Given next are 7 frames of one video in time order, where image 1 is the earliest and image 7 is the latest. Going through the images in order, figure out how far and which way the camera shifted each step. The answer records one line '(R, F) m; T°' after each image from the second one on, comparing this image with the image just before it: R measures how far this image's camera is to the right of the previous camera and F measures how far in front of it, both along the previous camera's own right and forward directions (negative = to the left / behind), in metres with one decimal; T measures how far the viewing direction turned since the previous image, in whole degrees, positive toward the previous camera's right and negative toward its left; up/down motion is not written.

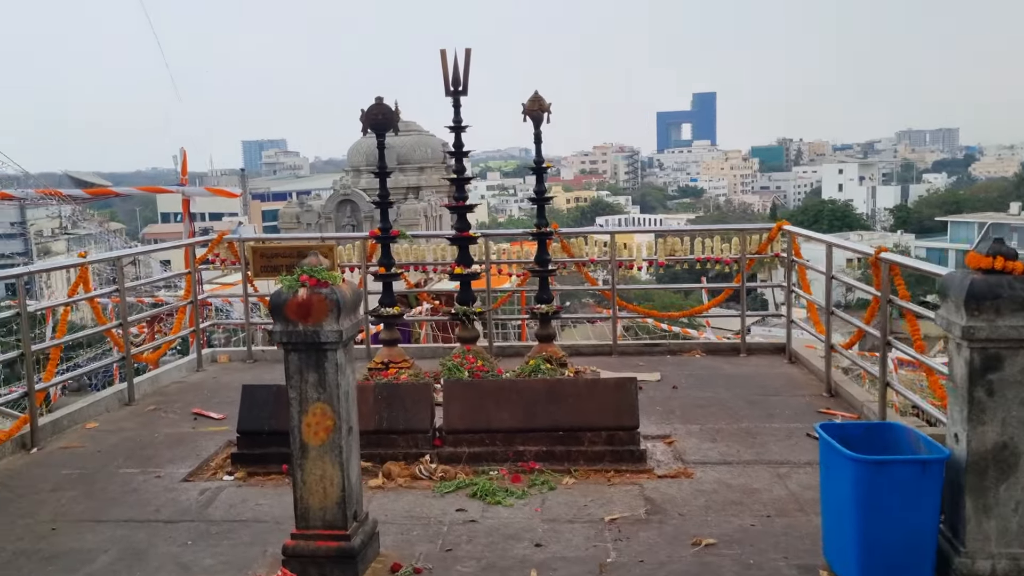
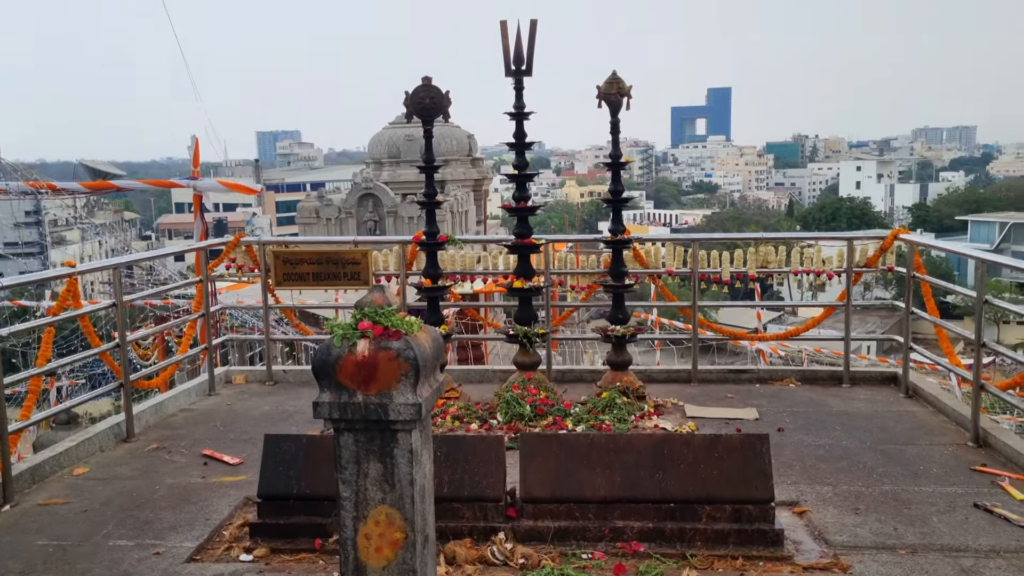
(-0.4, +1.2) m; -1°
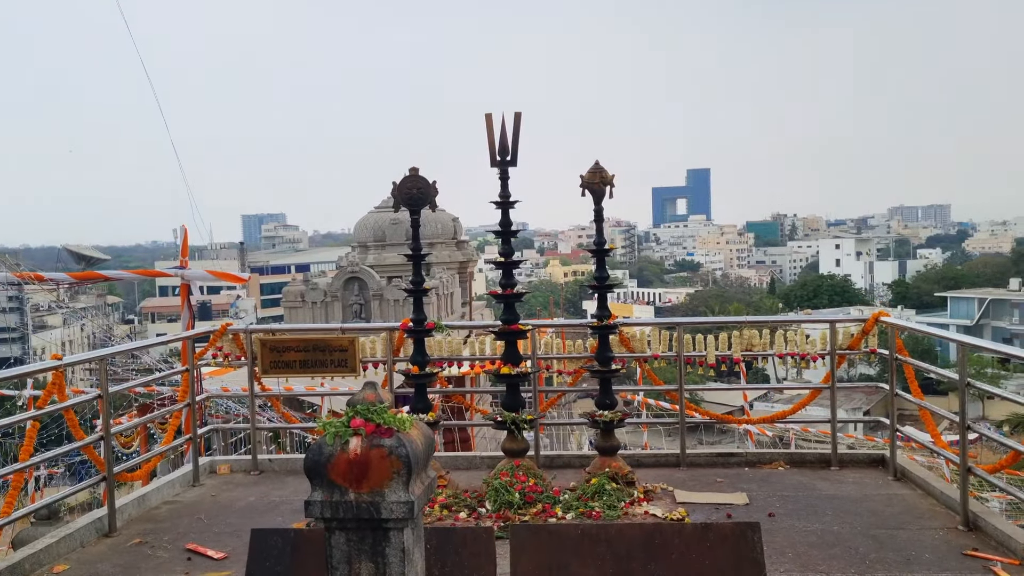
(0.0, -0.1) m; +1°
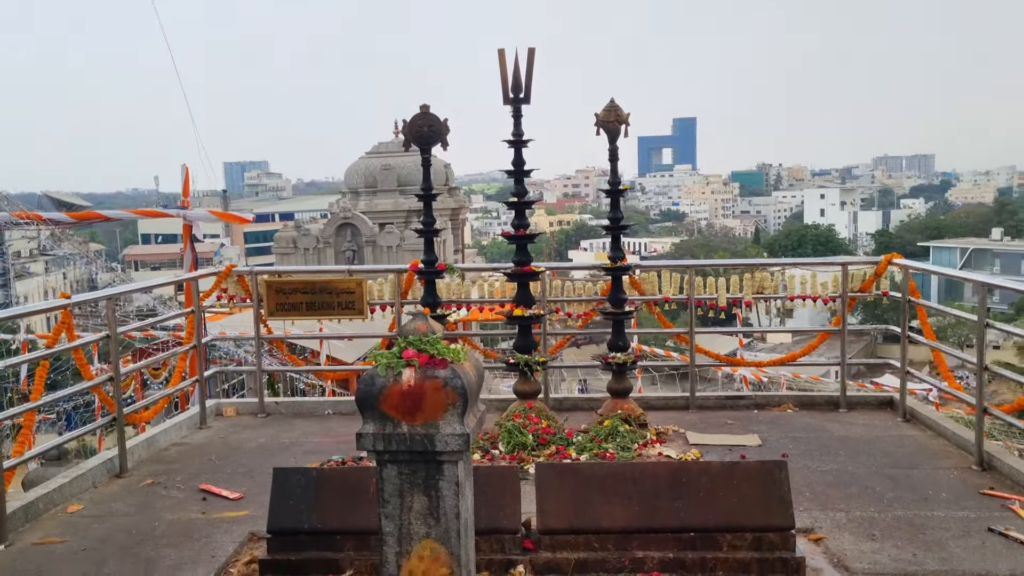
(-0.2, +0.1) m; +1°
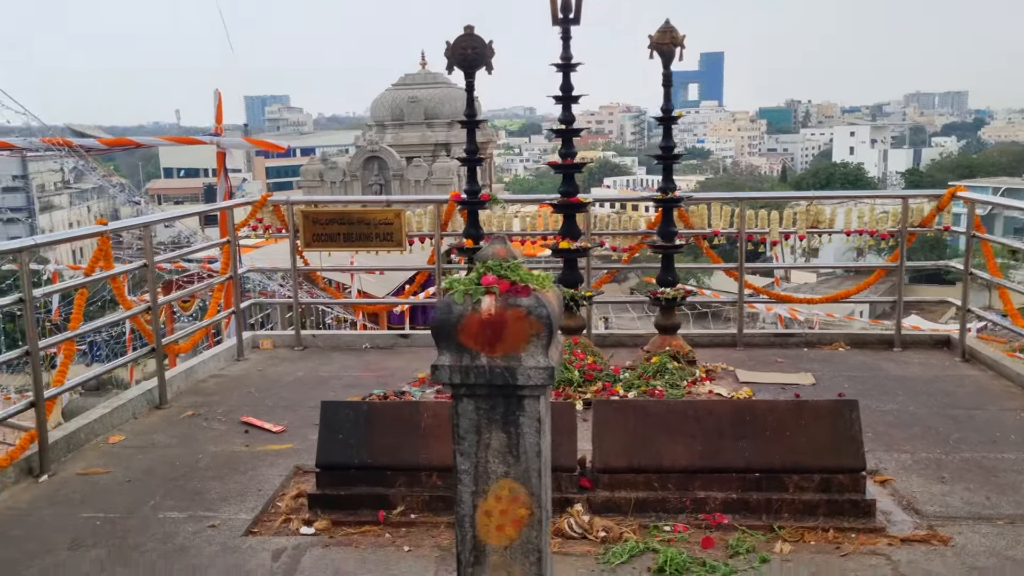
(-0.2, +0.2) m; -1°
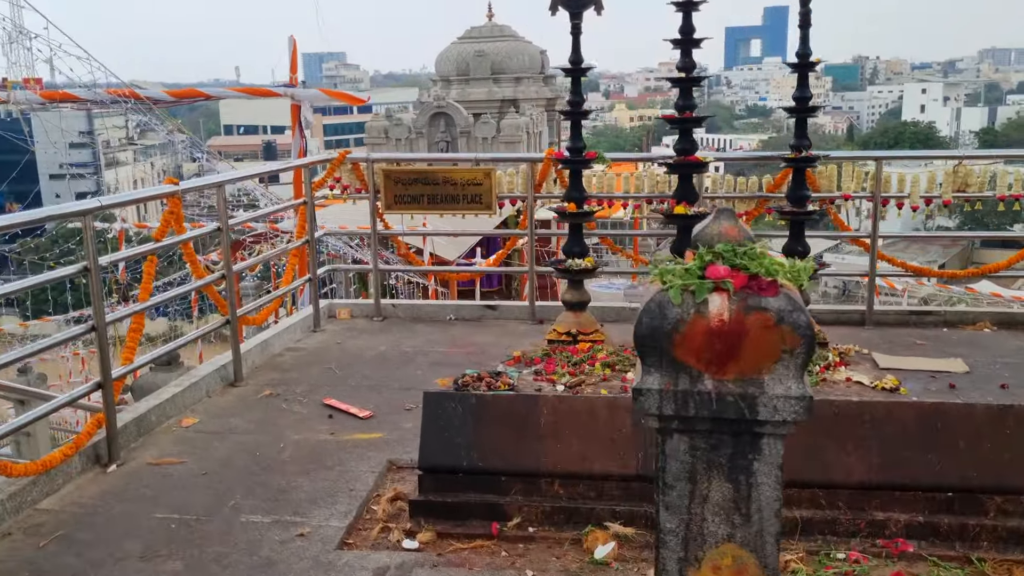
(-0.3, +0.6) m; -3°
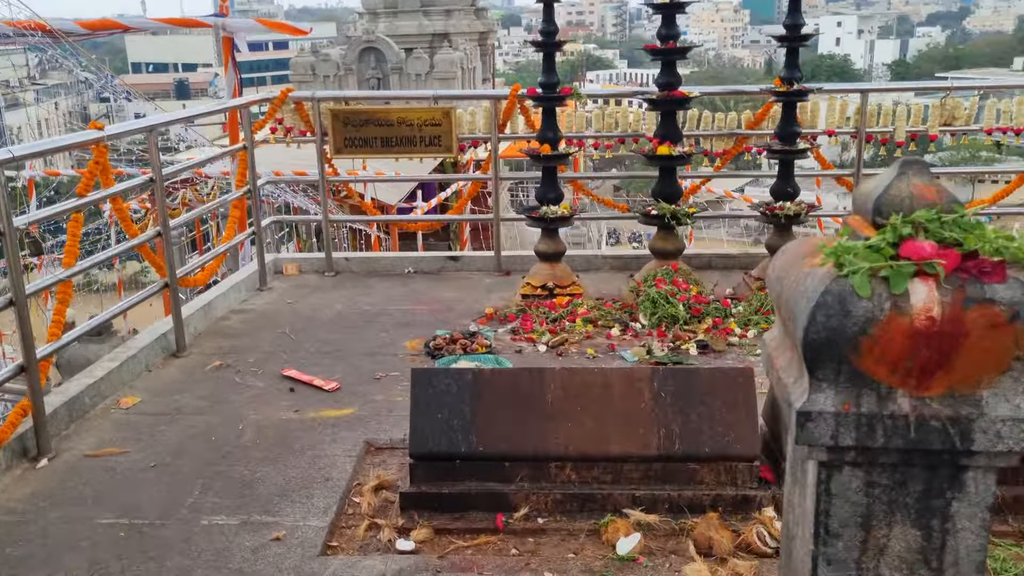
(-0.3, +0.5) m; +5°
